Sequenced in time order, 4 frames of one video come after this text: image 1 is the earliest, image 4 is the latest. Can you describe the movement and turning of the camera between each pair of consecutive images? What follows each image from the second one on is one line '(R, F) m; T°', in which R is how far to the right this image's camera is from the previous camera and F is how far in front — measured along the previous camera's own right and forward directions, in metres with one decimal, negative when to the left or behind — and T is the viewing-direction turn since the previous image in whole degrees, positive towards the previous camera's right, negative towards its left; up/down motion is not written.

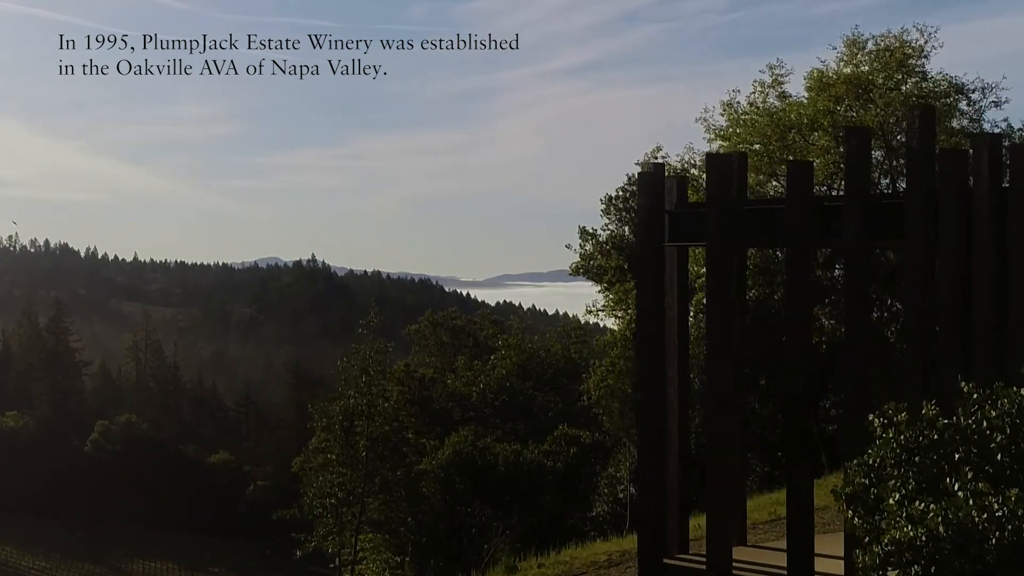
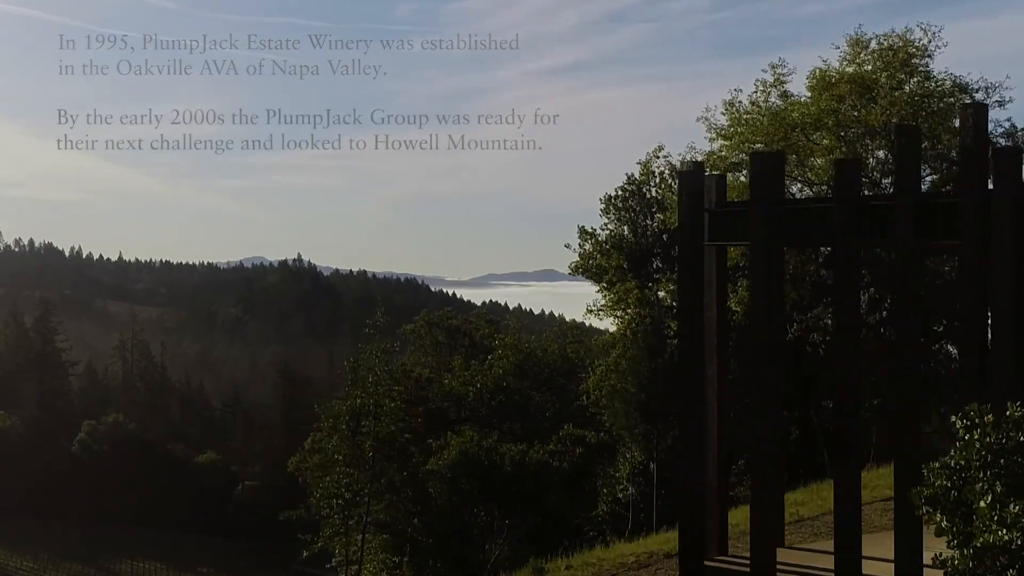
(+0.1, +0.5) m; 0°
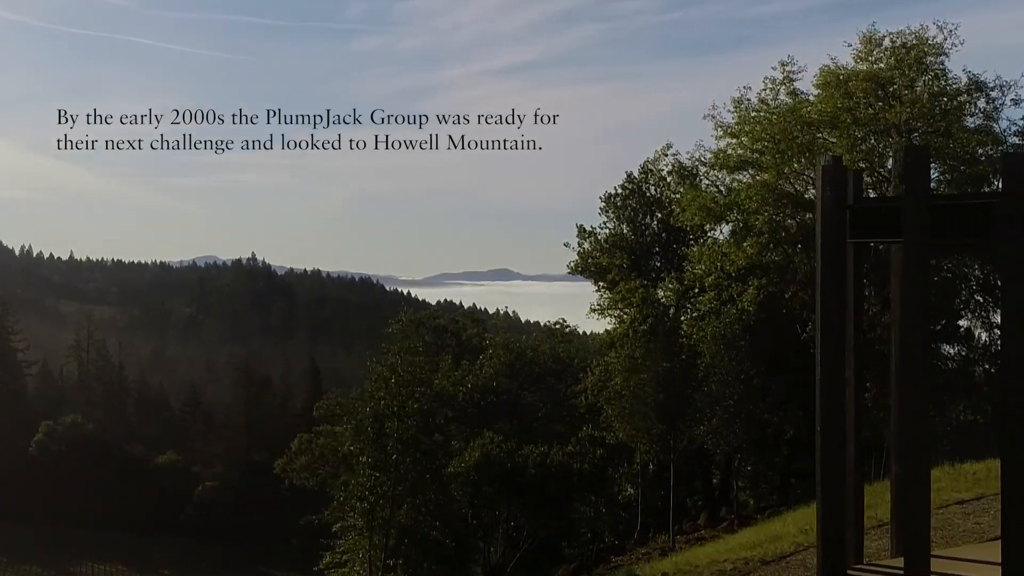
(+1.0, +3.2) m; 0°
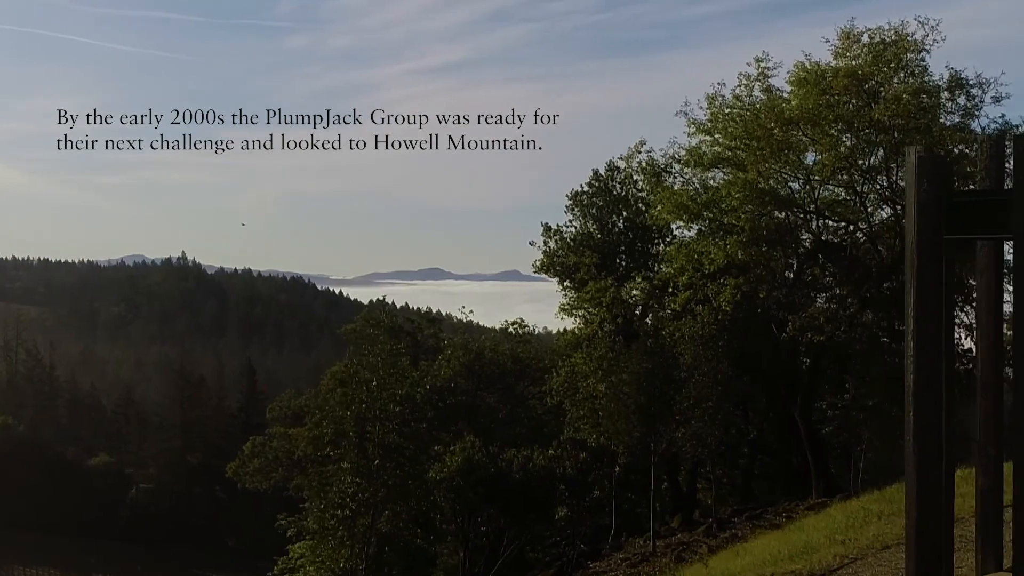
(+1.4, +3.8) m; +1°
